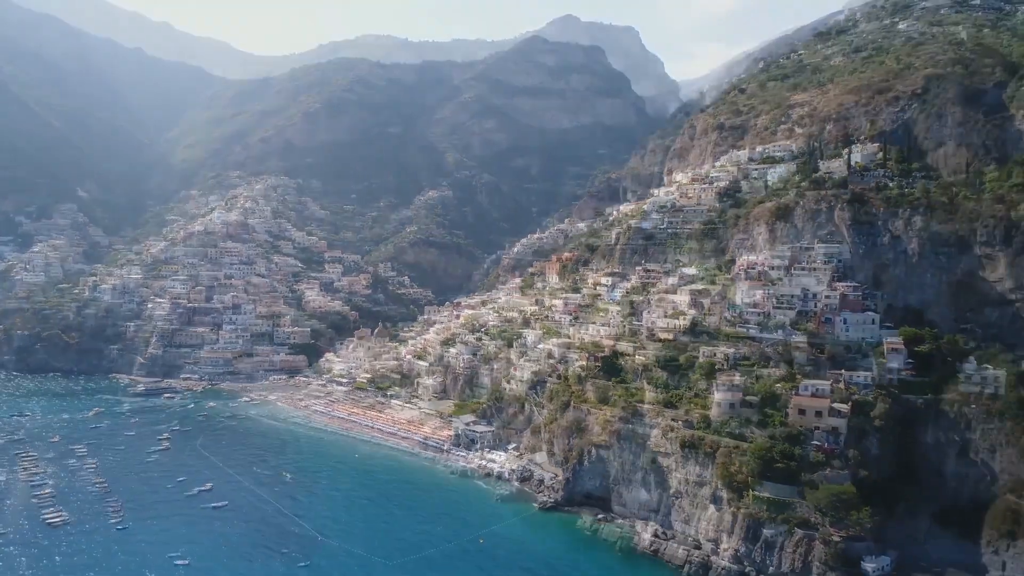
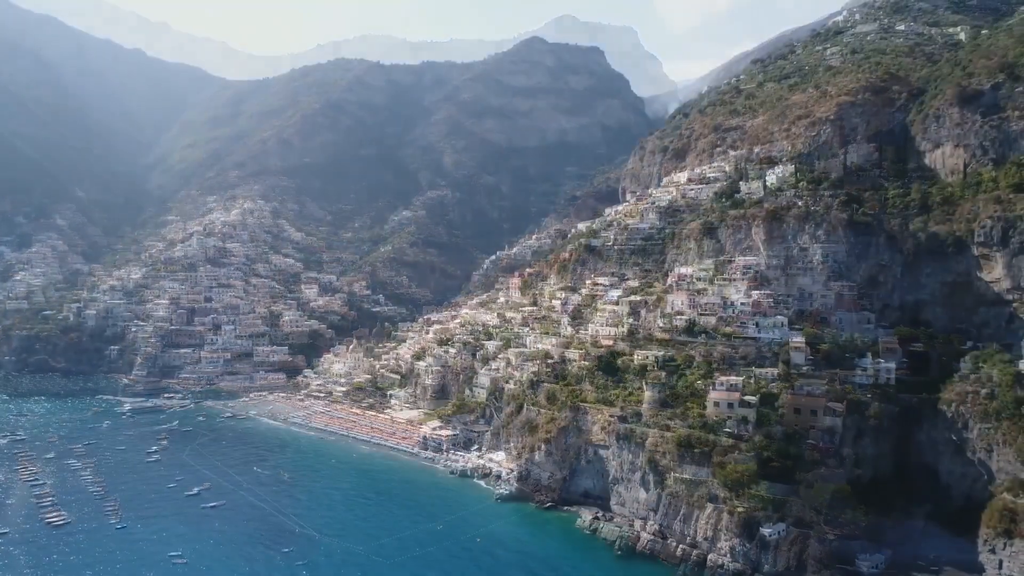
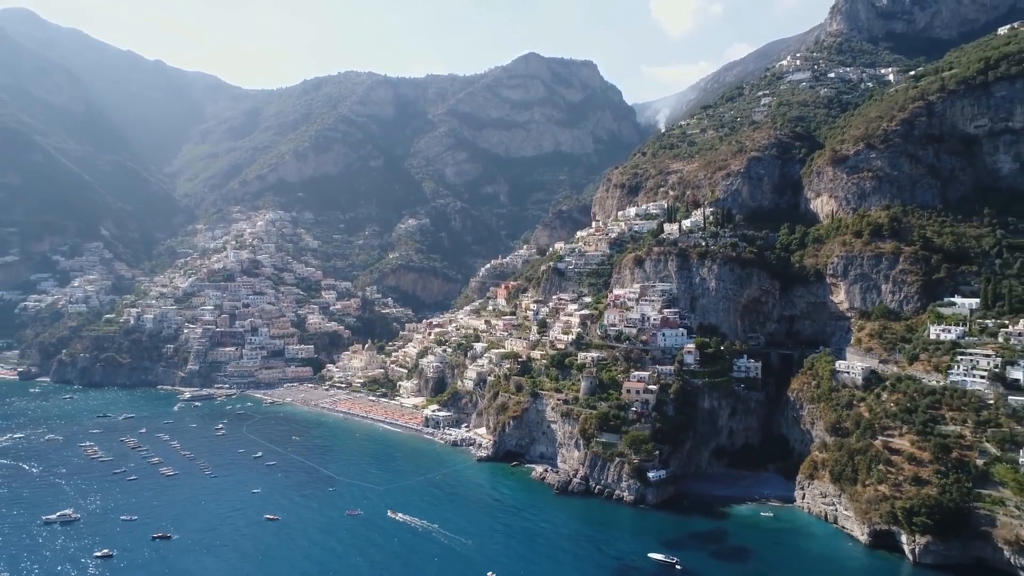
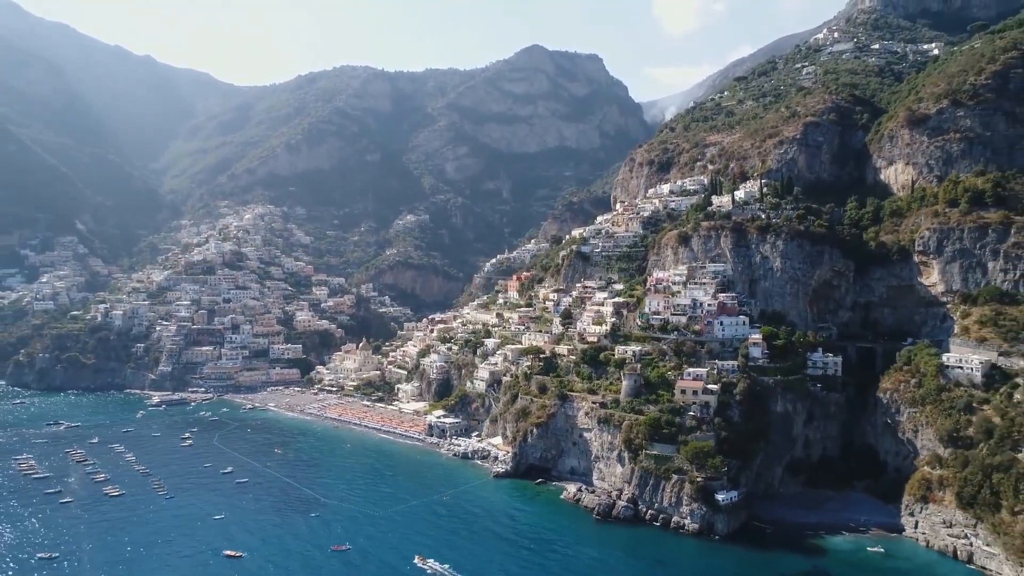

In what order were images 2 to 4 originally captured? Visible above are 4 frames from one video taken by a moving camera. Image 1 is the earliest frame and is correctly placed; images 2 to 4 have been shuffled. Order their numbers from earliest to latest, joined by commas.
2, 4, 3
